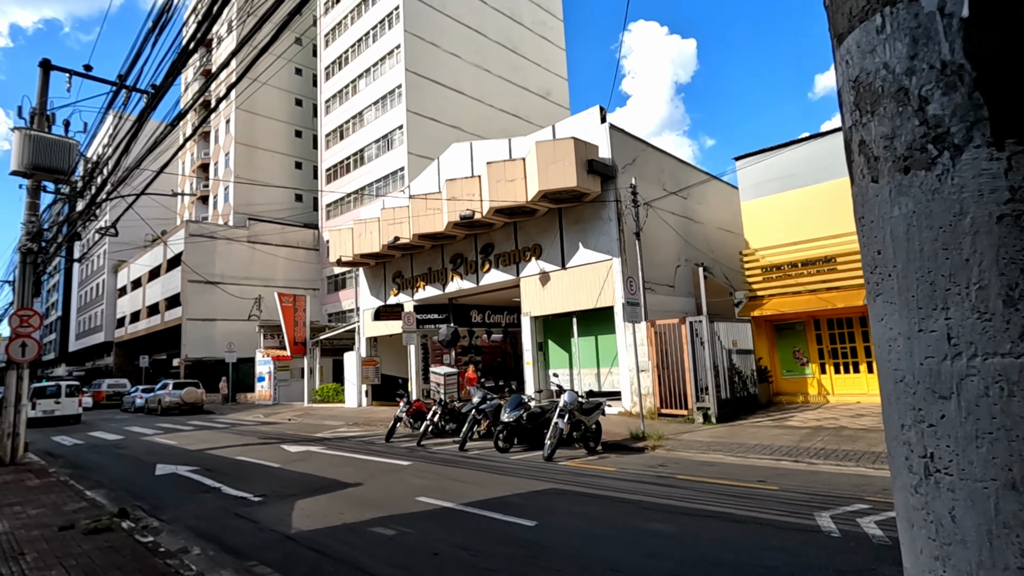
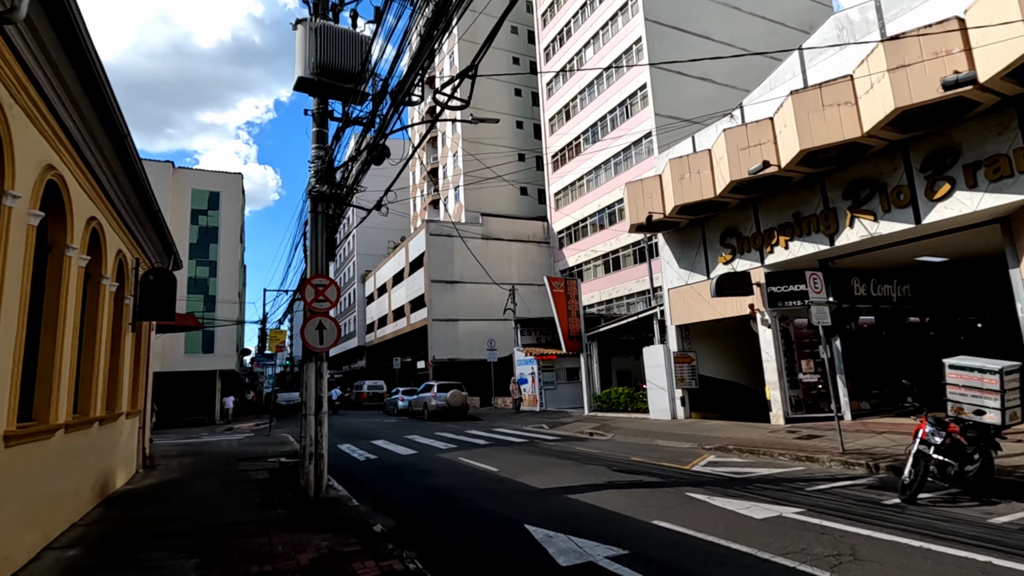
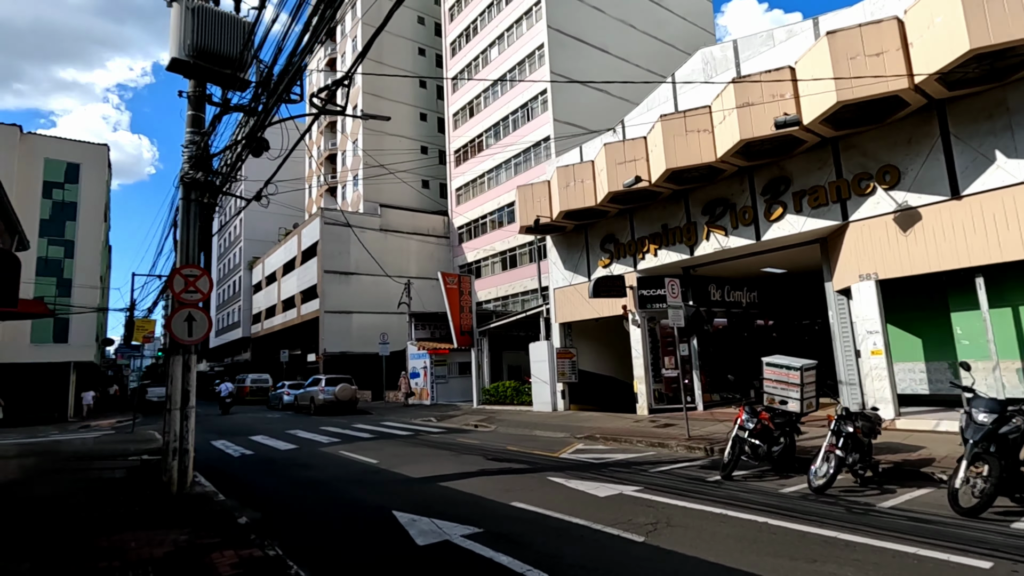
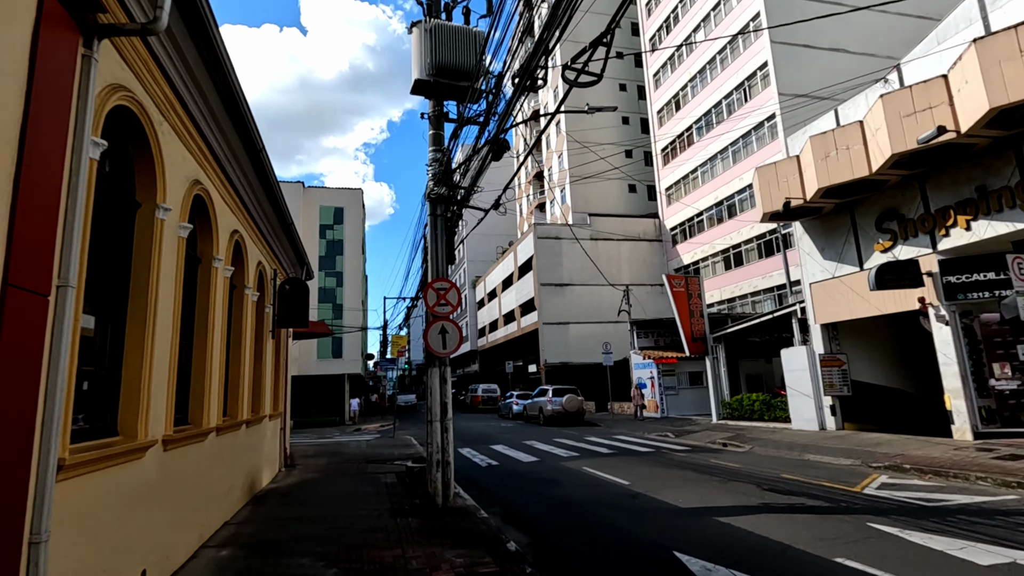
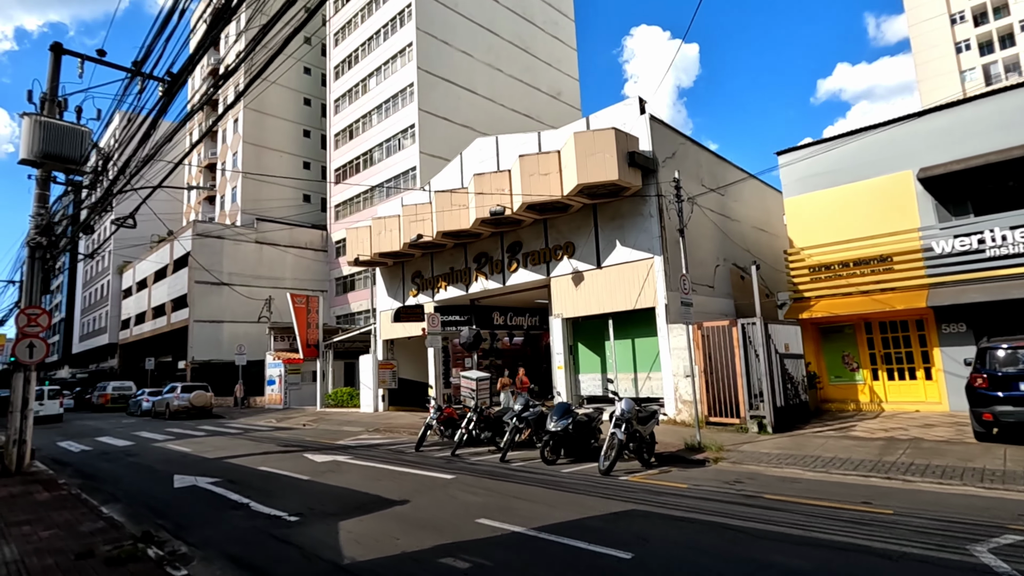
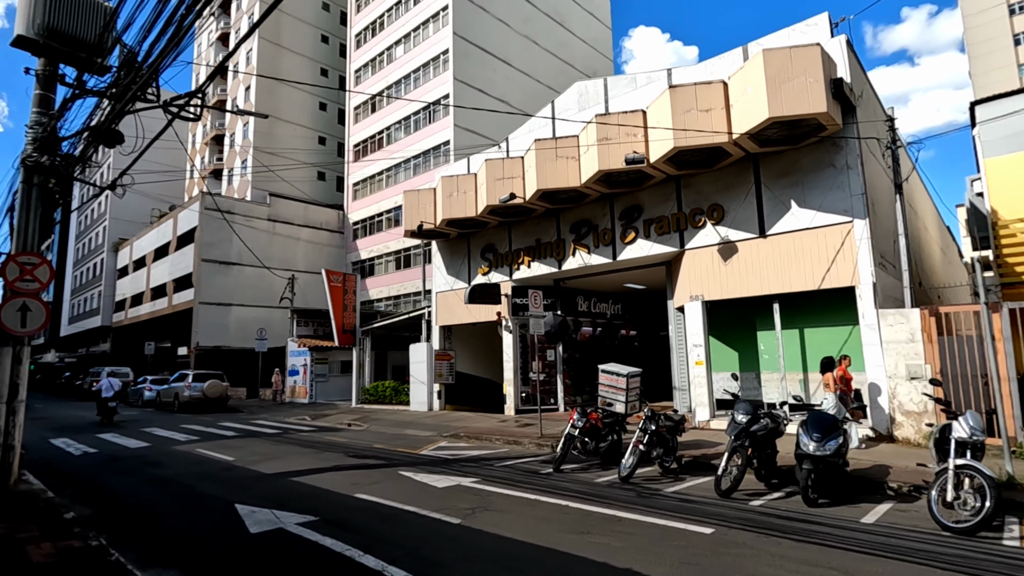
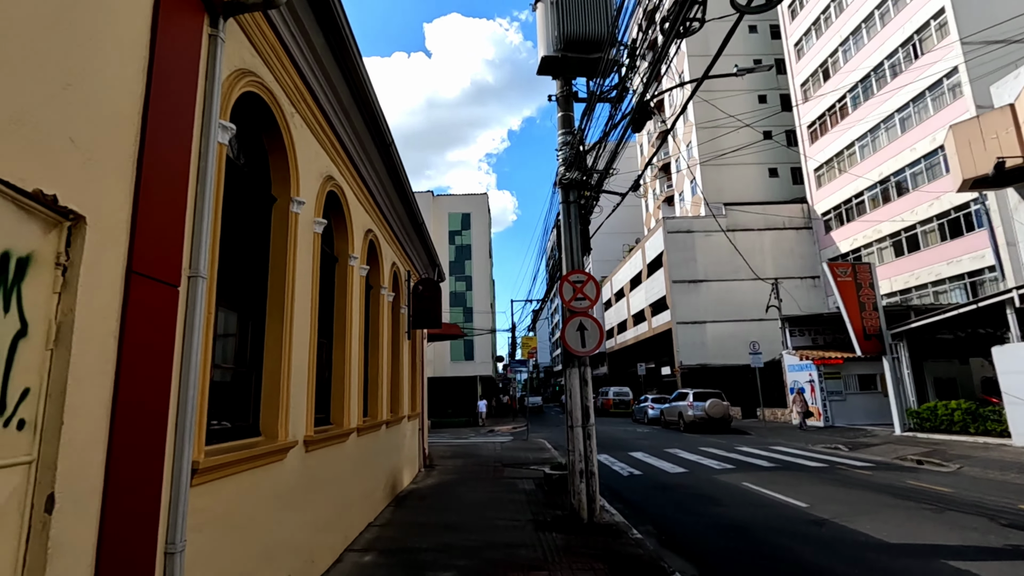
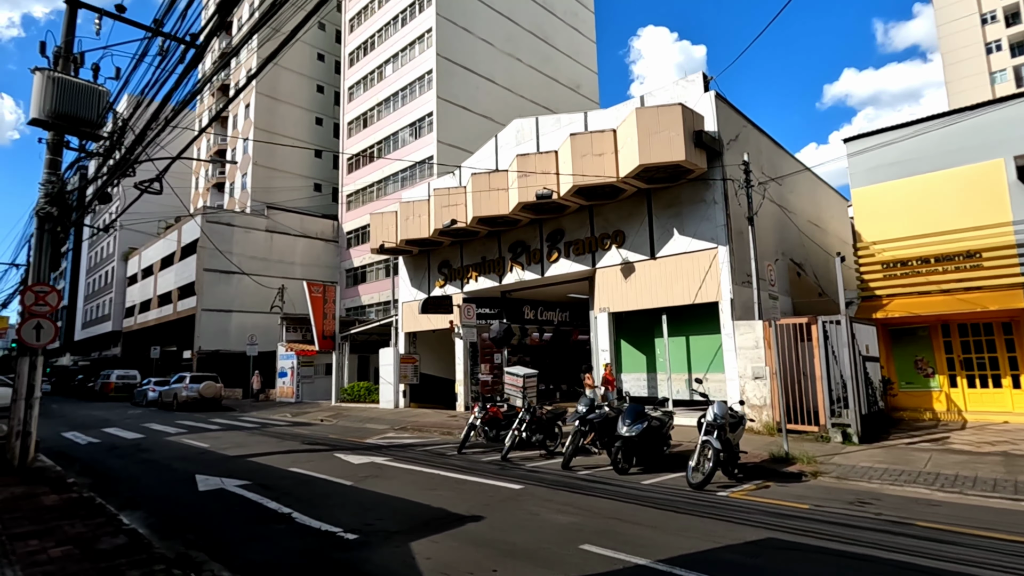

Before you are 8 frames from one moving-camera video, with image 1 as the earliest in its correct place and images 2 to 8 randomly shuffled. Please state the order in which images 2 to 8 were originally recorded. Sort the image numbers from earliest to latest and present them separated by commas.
5, 8, 6, 3, 2, 4, 7
